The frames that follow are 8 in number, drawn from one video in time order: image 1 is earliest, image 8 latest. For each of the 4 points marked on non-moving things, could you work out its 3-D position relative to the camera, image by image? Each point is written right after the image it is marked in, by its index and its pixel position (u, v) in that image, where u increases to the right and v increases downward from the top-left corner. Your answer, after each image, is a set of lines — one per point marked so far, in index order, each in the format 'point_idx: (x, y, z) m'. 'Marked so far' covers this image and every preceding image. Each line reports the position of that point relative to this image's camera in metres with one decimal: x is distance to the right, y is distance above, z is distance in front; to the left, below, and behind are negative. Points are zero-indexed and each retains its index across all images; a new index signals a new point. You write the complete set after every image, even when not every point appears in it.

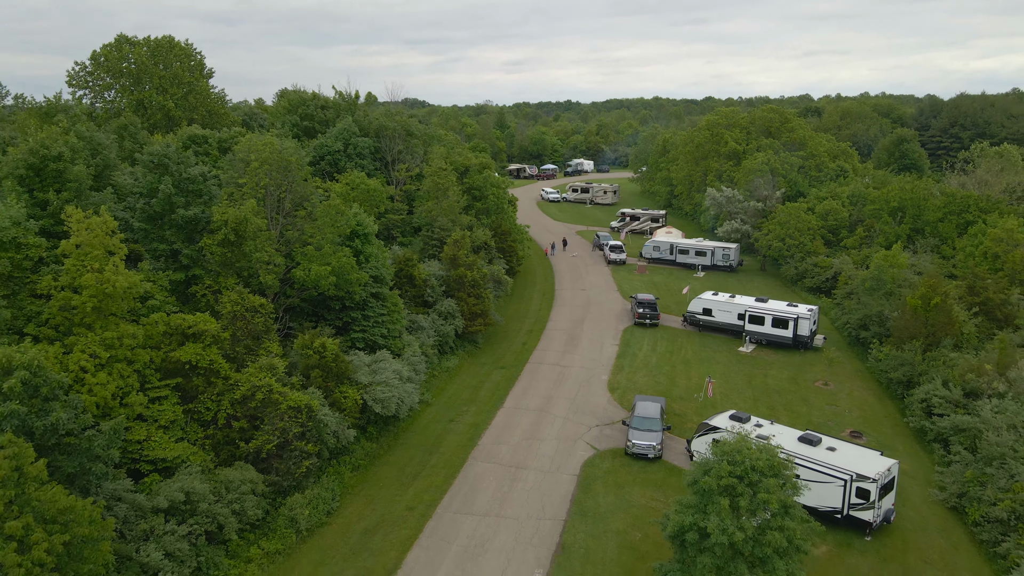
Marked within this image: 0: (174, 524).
0: (-8.3, -5.7, +18.0) m
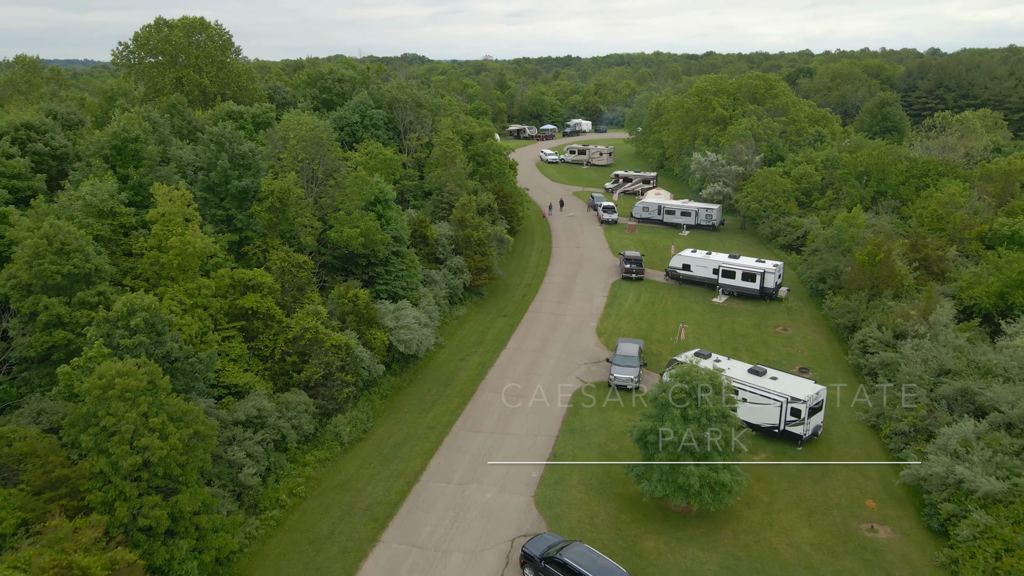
0: (-8.2, -4.5, +23.1) m
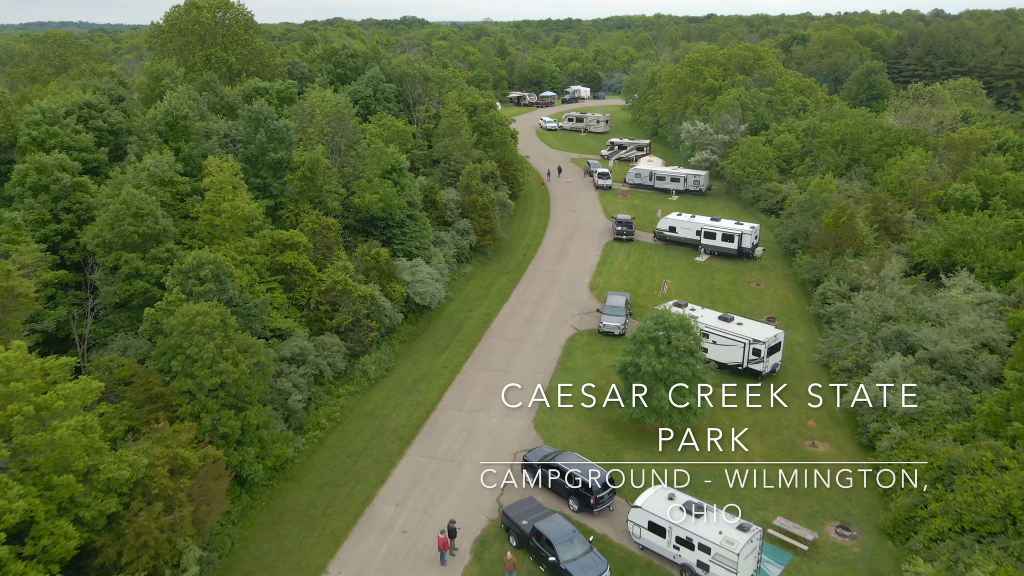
0: (-8.1, -3.0, +27.4) m
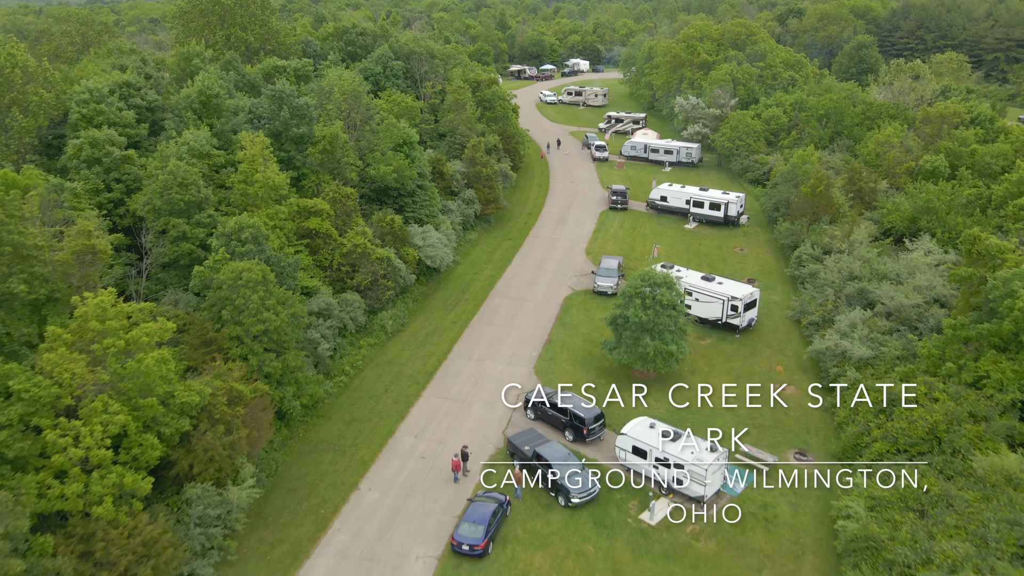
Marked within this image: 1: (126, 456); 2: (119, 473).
0: (-8.0, -1.4, +30.9) m
1: (-9.9, -4.3, +18.9) m
2: (-9.7, -4.6, +18.2) m
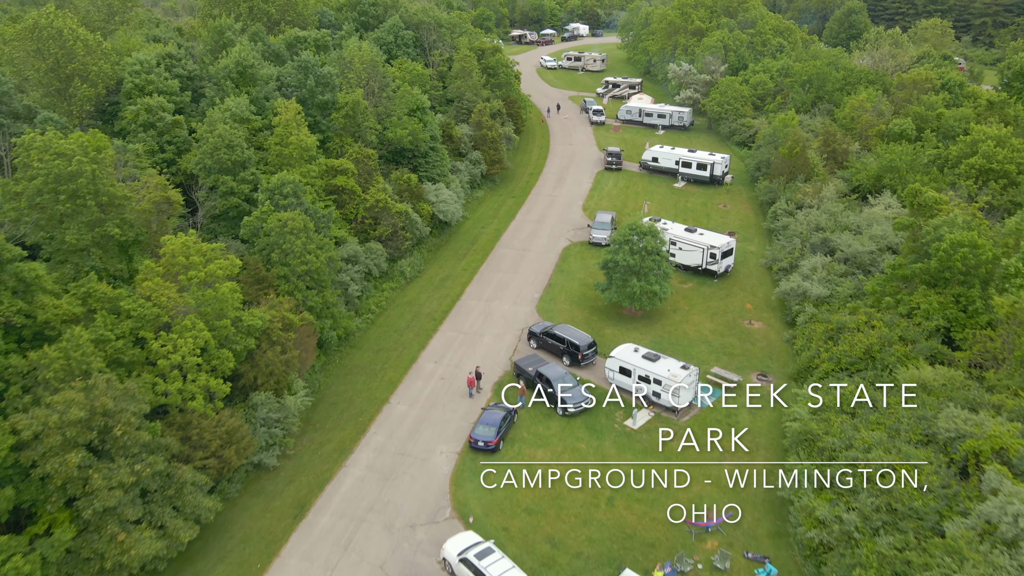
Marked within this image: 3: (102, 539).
0: (-7.7, +1.0, +35.3) m
1: (-9.6, -2.5, +23.4) m
2: (-9.4, -2.8, +22.8) m
3: (-10.2, -6.3, +18.4) m
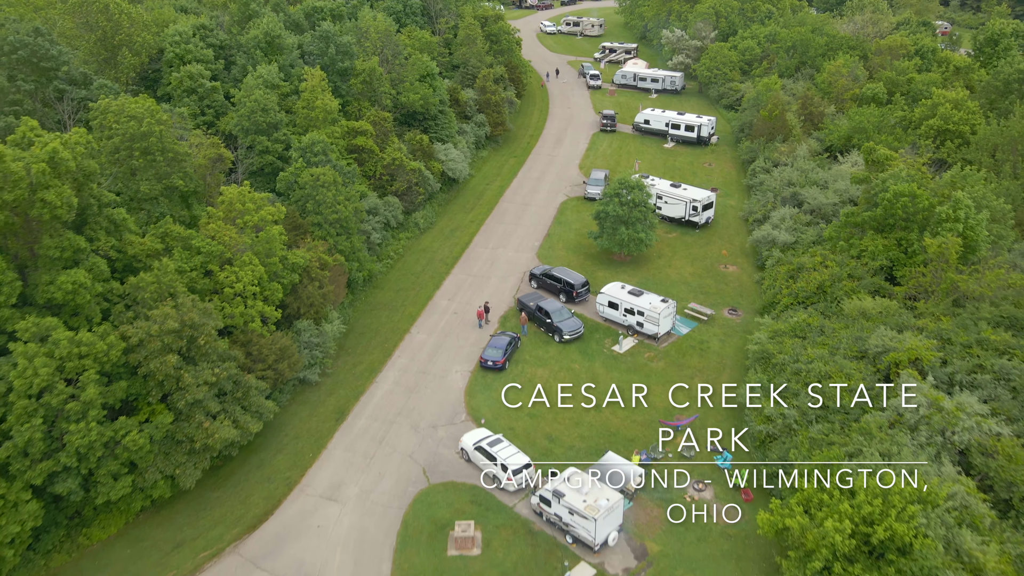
0: (-7.6, +3.8, +39.7) m
1: (-9.5, -0.3, +28.0) m
2: (-9.3, -0.6, +27.4) m
3: (-10.0, -4.3, +23.1) m
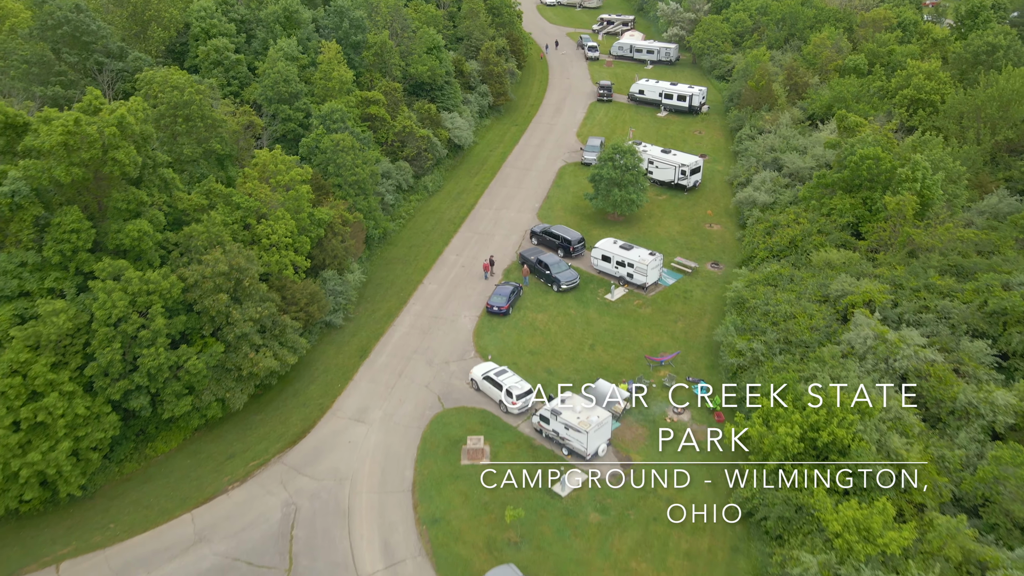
0: (-7.5, +6.3, +43.1) m
1: (-9.3, +1.8, +31.6) m
2: (-9.1, +1.4, +30.9) m
3: (-9.9, -2.5, +26.8) m
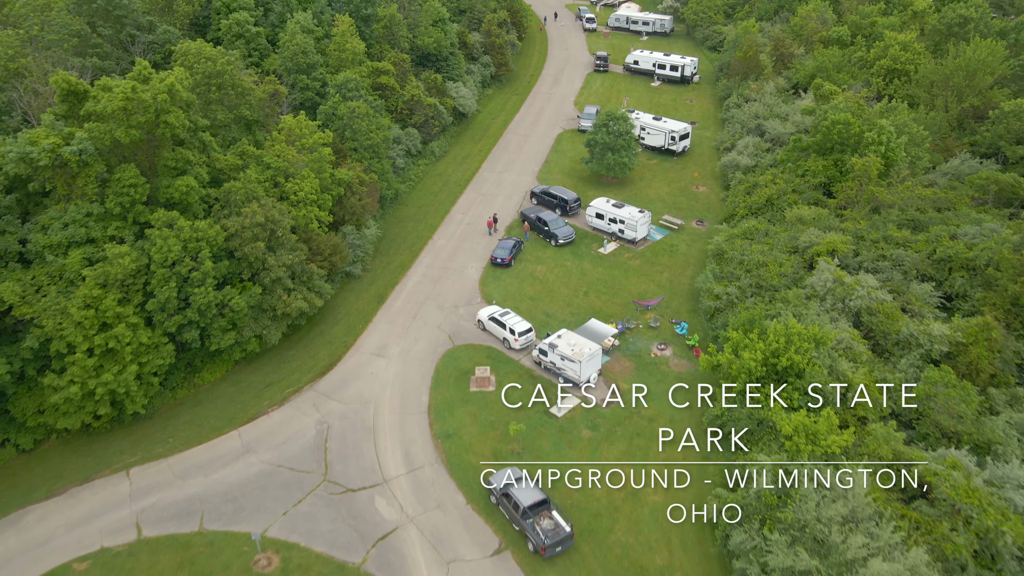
0: (-7.4, +9.0, +46.4) m
1: (-9.2, +4.0, +35.1) m
2: (-9.0, +3.6, +34.4) m
3: (-9.8, -0.4, +30.5) m
